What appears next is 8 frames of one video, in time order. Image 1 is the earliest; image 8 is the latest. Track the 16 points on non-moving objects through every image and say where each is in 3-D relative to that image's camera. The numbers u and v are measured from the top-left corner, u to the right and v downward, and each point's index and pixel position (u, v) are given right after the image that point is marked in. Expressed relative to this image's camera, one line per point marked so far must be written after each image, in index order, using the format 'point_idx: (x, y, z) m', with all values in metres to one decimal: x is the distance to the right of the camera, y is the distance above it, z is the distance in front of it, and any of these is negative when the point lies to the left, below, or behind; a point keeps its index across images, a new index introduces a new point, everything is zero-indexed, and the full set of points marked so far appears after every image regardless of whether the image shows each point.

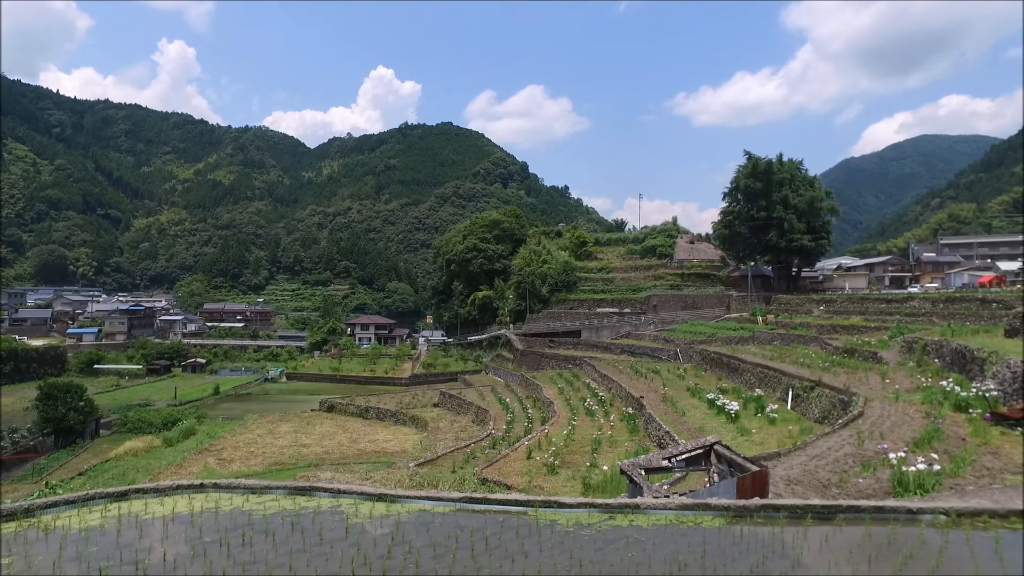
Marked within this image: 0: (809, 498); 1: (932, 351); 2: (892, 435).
0: (+2.4, -1.7, +5.8) m
1: (+10.0, -1.5, +17.0) m
2: (+4.5, -1.8, +8.6) m
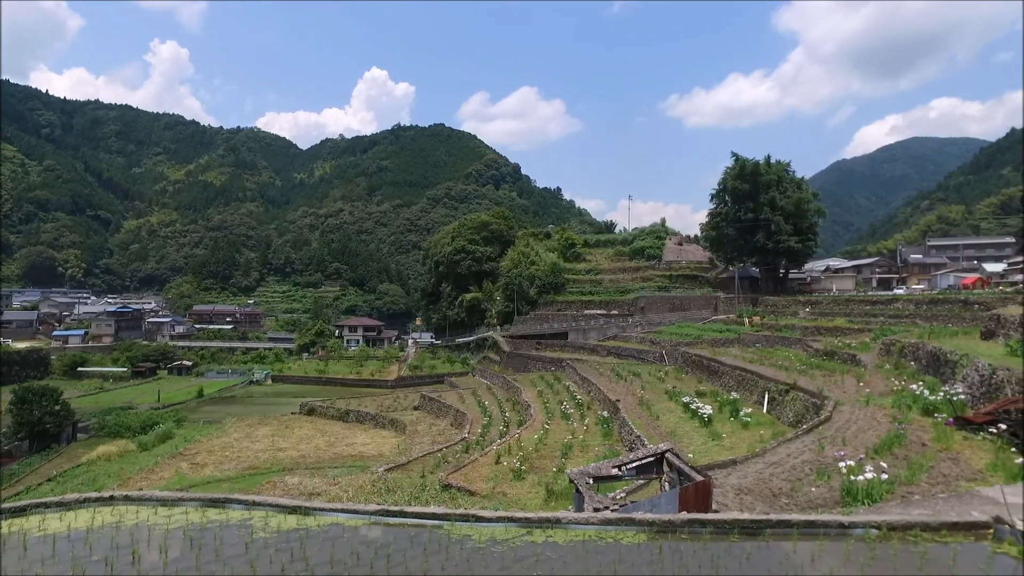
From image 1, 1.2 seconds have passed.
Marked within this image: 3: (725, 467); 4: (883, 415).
0: (+1.9, -1.8, +5.7) m
1: (+9.4, -1.5, +16.9) m
2: (+4.0, -1.8, +8.4) m
3: (+2.2, -1.8, +7.3) m
4: (+5.4, -1.9, +10.4) m
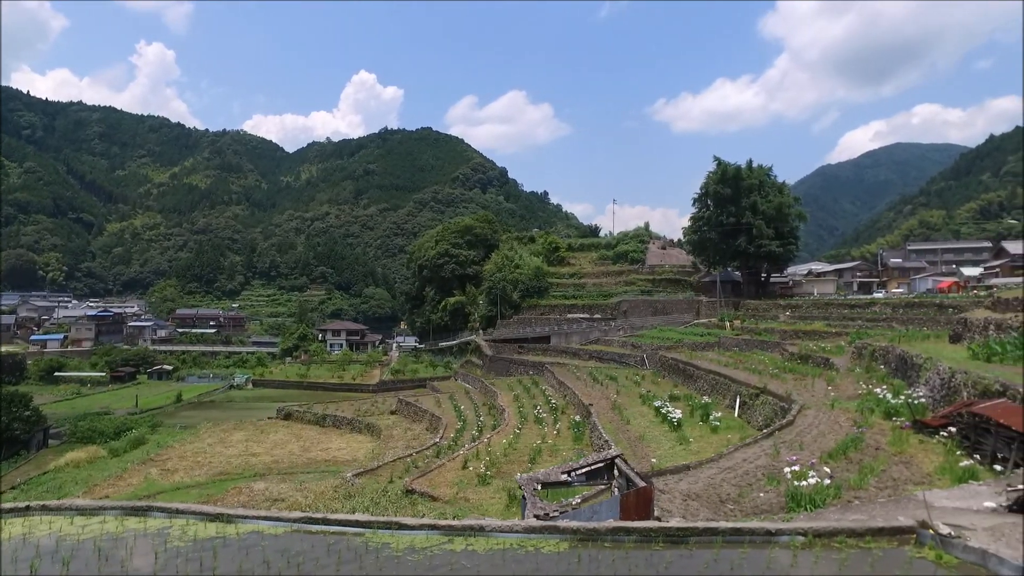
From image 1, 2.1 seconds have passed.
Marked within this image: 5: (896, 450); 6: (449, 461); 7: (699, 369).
0: (+1.5, -1.8, +5.6) m
1: (+8.7, -1.6, +16.9) m
2: (+3.5, -1.8, +8.4) m
3: (+1.7, -1.9, +7.2) m
4: (+4.9, -1.9, +10.4) m
5: (+4.1, -1.8, +7.7) m
6: (-1.3, -3.4, +13.8) m
7: (+5.2, -2.3, +19.9) m
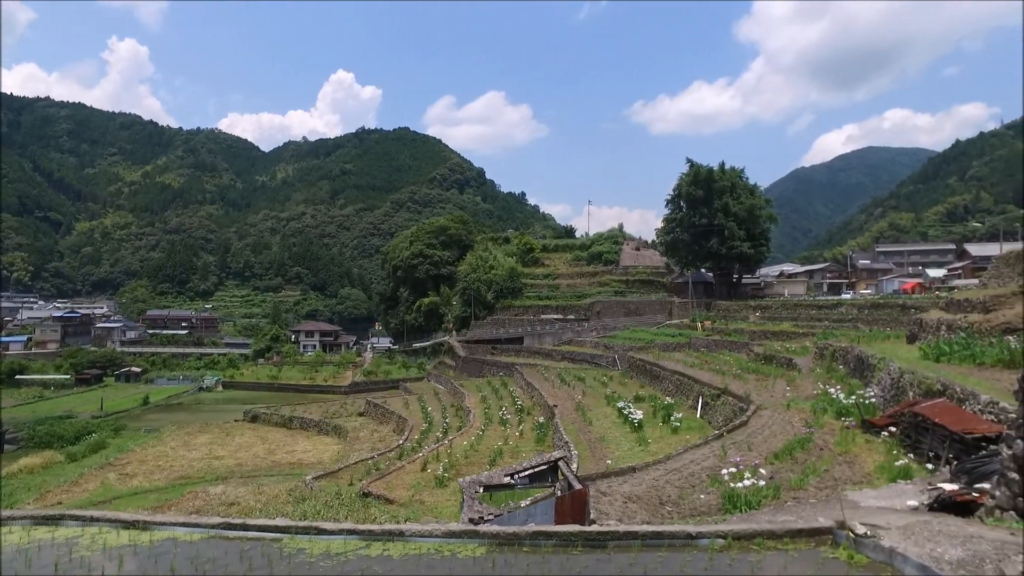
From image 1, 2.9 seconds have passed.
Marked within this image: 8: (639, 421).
0: (+1.0, -1.8, +5.6) m
1: (+7.9, -1.7, +17.2) m
2: (+2.9, -1.9, +8.5) m
3: (+1.1, -1.9, +7.2) m
4: (+4.2, -1.9, +10.5) m
5: (+3.6, -1.8, +7.8) m
6: (-2.0, -3.4, +13.7) m
7: (+4.3, -2.3, +20.0) m
8: (+2.5, -2.6, +13.8) m
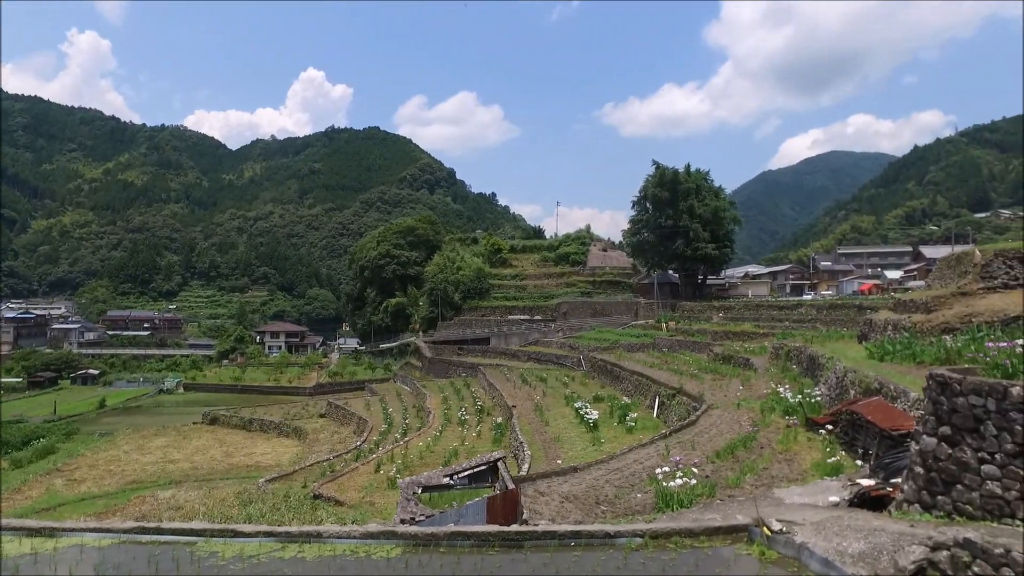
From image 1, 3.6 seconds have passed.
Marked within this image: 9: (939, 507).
0: (+0.4, -1.8, +5.6) m
1: (+6.9, -1.7, +17.5) m
2: (+2.3, -1.9, +8.6) m
3: (+0.5, -1.9, +7.3) m
4: (+3.5, -2.0, +10.7) m
5: (+3.0, -1.8, +7.9) m
6: (-2.9, -3.4, +13.6) m
7: (+3.2, -2.3, +20.1) m
8: (+1.6, -2.6, +13.9) m
9: (+2.4, -1.2, +4.1) m
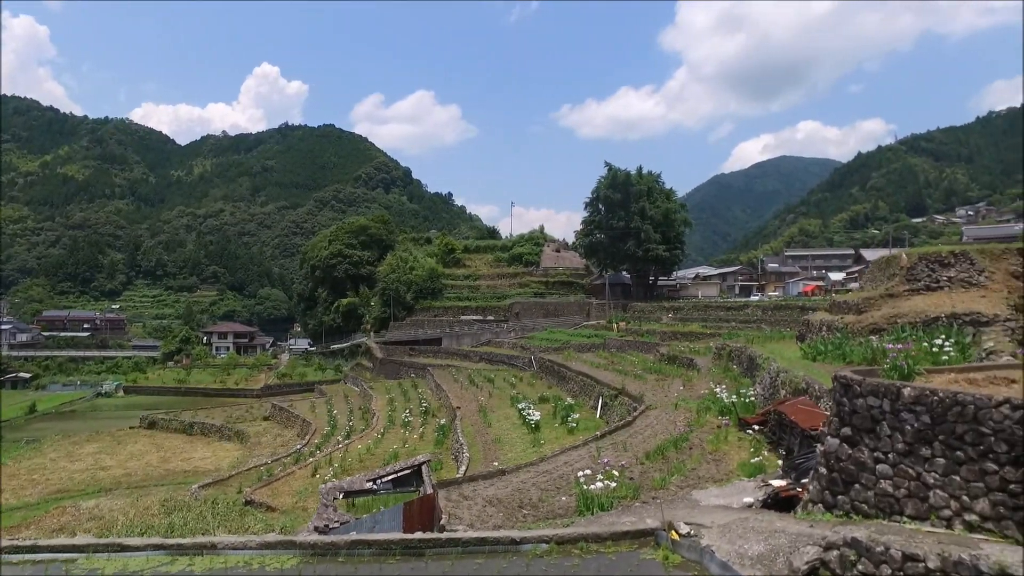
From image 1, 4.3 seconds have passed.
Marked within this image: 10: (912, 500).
0: (-0.2, -1.8, +5.6) m
1: (+5.5, -1.7, +17.7) m
2: (+1.5, -1.9, +8.6) m
3: (-0.2, -1.9, +7.2) m
4: (+2.6, -2.0, +10.8) m
5: (+2.2, -1.8, +8.0) m
6: (-4.0, -3.4, +13.3) m
7: (+1.6, -2.3, +20.2) m
8: (+0.5, -2.6, +13.9) m
9: (+1.9, -1.3, +4.1) m
10: (+2.1, -1.1, +3.8) m
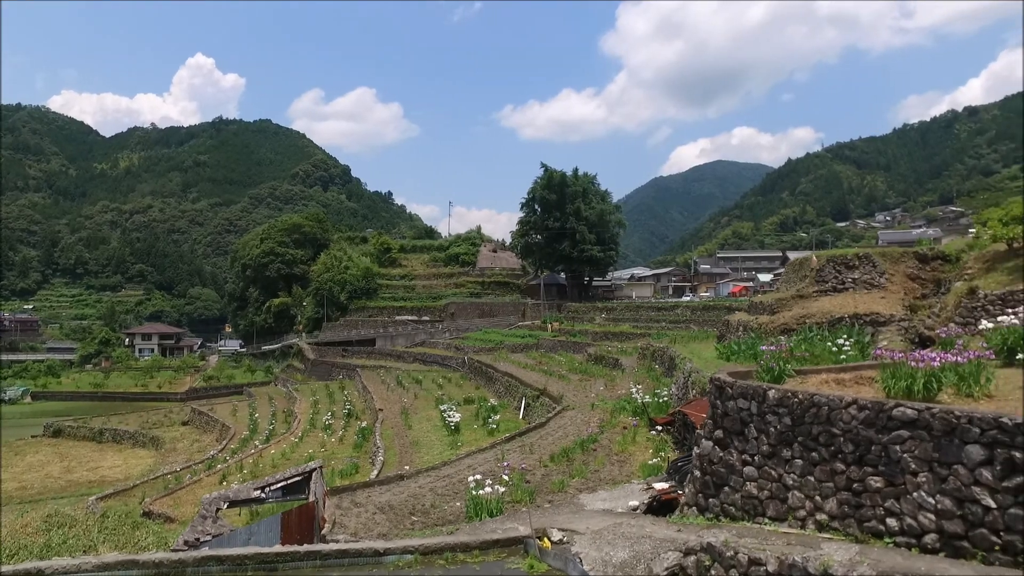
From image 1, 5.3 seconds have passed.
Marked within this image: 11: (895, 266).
0: (-1.0, -1.8, +5.4) m
1: (+3.7, -1.7, +18.0) m
2: (+0.4, -1.9, +8.6) m
3: (-1.2, -1.9, +7.0) m
4: (+1.3, -2.0, +10.8) m
5: (+1.1, -1.8, +8.0) m
6: (-5.4, -3.4, +12.8) m
7: (-0.4, -2.3, +20.1) m
8: (-1.1, -2.6, +13.7) m
9: (+1.1, -1.3, +4.1) m
10: (+1.4, -1.1, +3.8) m
11: (+5.7, +0.3, +10.6) m
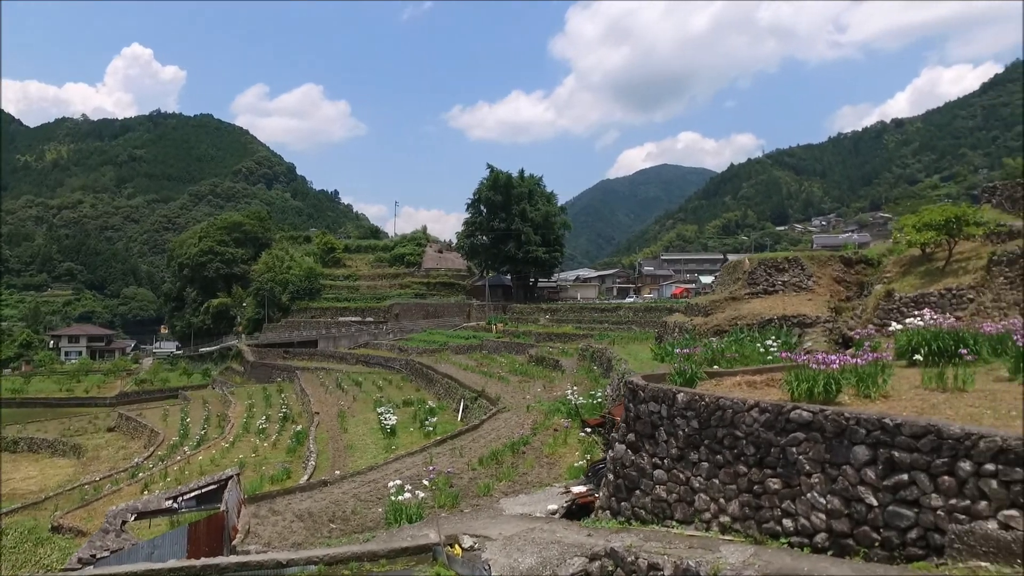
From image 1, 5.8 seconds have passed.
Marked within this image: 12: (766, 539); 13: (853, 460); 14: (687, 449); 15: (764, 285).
0: (-1.6, -1.8, +5.2) m
1: (+2.1, -1.8, +18.1) m
2: (-0.5, -1.9, +8.5) m
3: (-1.9, -1.9, +6.8) m
4: (+0.3, -2.0, +10.8) m
5: (+0.4, -1.8, +7.9) m
6: (-6.6, -3.4, +12.3) m
7: (-2.1, -2.4, +20.0) m
8: (-2.3, -2.6, +13.5) m
9: (+0.6, -1.3, +4.1) m
10: (+0.9, -1.1, +3.8) m
11: (+4.7, +0.3, +10.9) m
12: (+1.2, -1.2, +3.3) m
13: (+1.5, -0.7, +3.0) m
14: (+0.9, -0.9, +3.8) m
15: (+4.2, 0.0, +12.1) m
